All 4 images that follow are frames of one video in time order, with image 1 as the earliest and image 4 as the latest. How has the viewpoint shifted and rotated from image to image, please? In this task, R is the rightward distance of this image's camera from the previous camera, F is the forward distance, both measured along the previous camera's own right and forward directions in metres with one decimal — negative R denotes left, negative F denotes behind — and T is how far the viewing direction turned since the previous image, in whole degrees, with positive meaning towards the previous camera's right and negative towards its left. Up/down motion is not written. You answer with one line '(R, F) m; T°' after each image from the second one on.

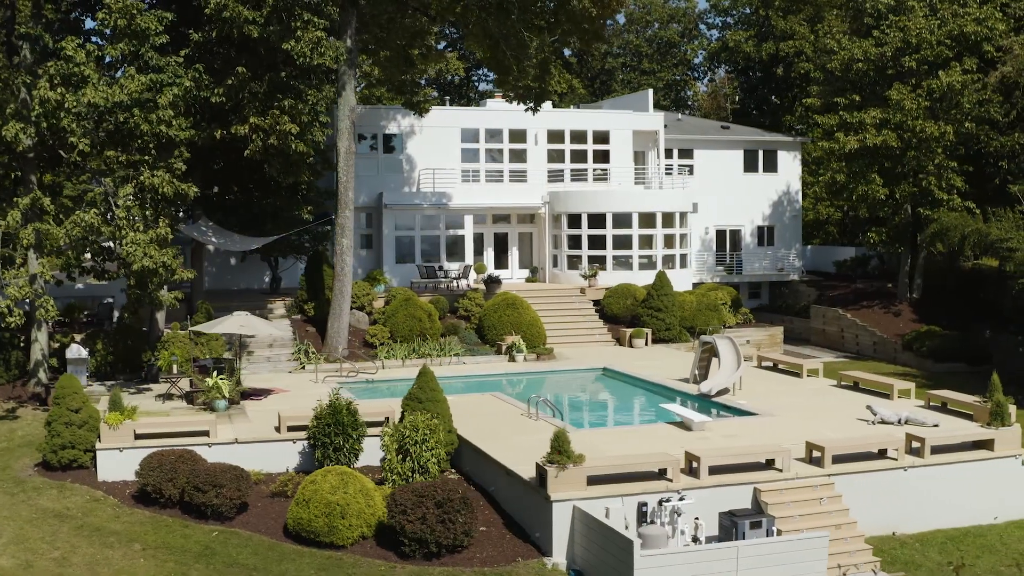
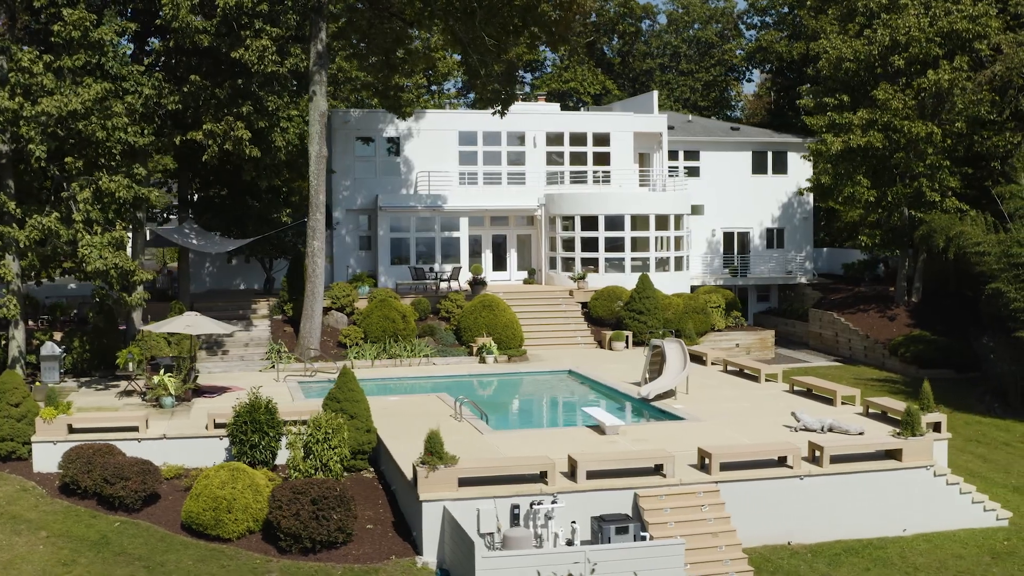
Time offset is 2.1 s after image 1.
(+2.9, -0.1) m; -4°
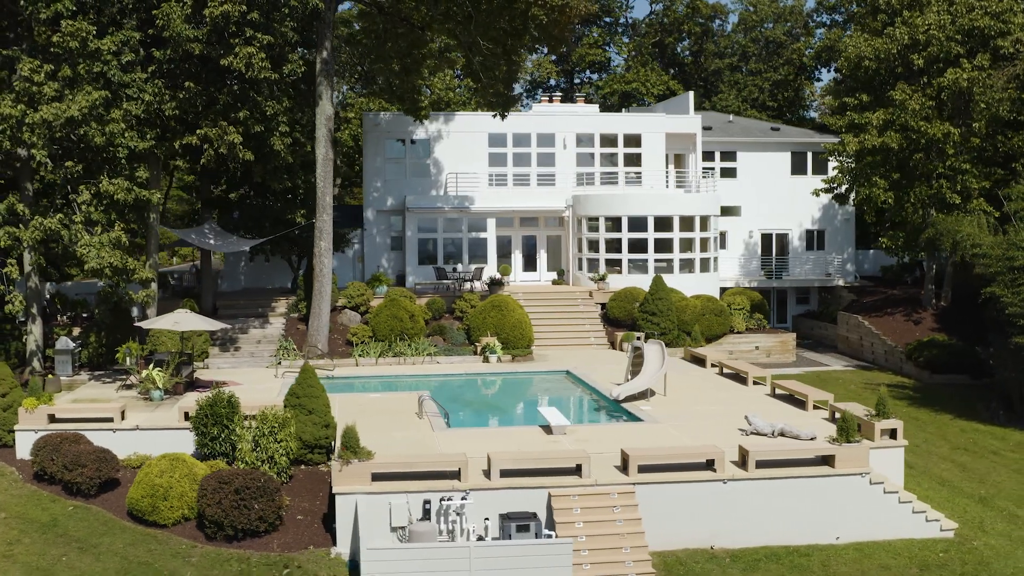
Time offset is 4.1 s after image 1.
(+2.8, -0.1) m; -6°
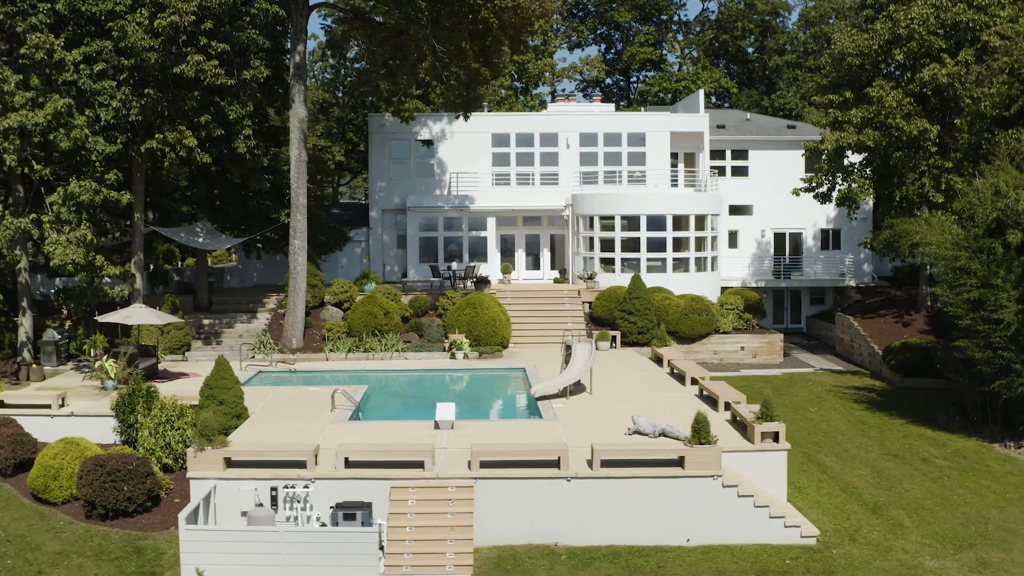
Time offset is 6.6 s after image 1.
(+4.1, -0.2) m; -6°
